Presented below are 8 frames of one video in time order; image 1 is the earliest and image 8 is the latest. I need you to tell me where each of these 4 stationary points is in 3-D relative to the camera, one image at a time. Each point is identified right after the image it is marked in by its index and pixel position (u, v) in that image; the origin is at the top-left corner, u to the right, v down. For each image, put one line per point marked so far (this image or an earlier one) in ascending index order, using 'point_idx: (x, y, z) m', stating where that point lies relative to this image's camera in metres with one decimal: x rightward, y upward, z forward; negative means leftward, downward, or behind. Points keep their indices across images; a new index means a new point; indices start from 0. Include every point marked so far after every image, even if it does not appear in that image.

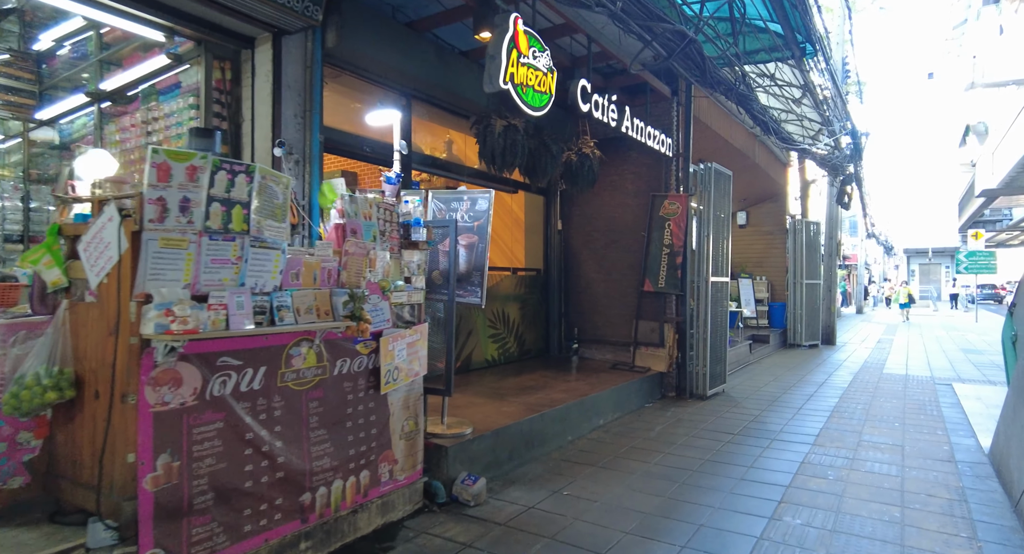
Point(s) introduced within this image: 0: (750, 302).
0: (+5.9, -0.6, +15.9) m
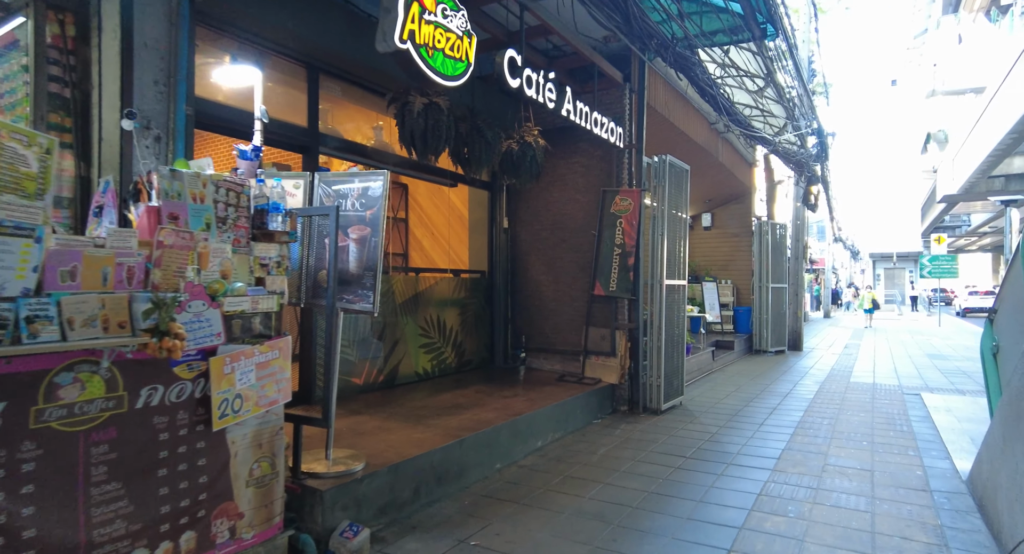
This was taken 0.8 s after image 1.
0: (+4.8, -0.7, +15.4) m
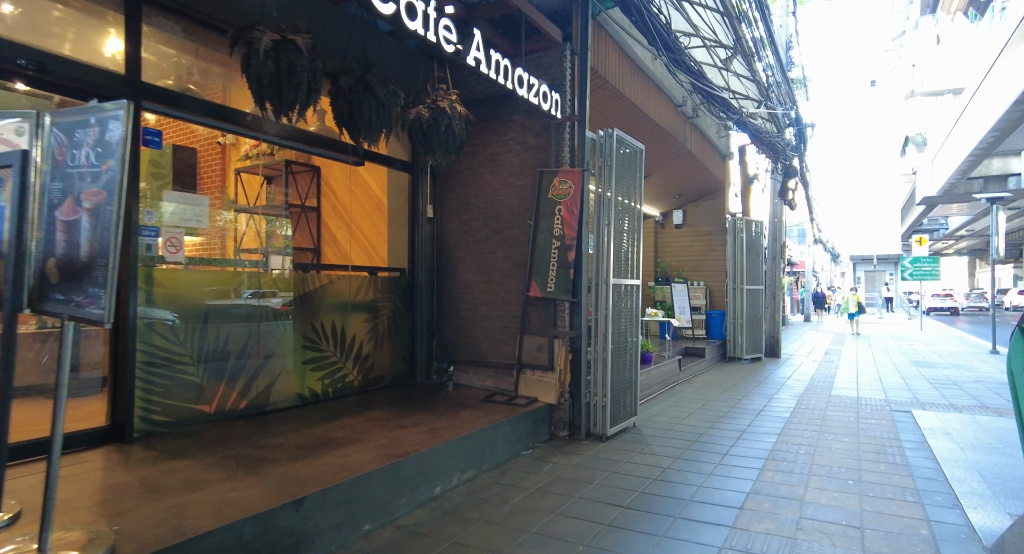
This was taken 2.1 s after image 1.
0: (+3.8, -0.7, +14.1) m
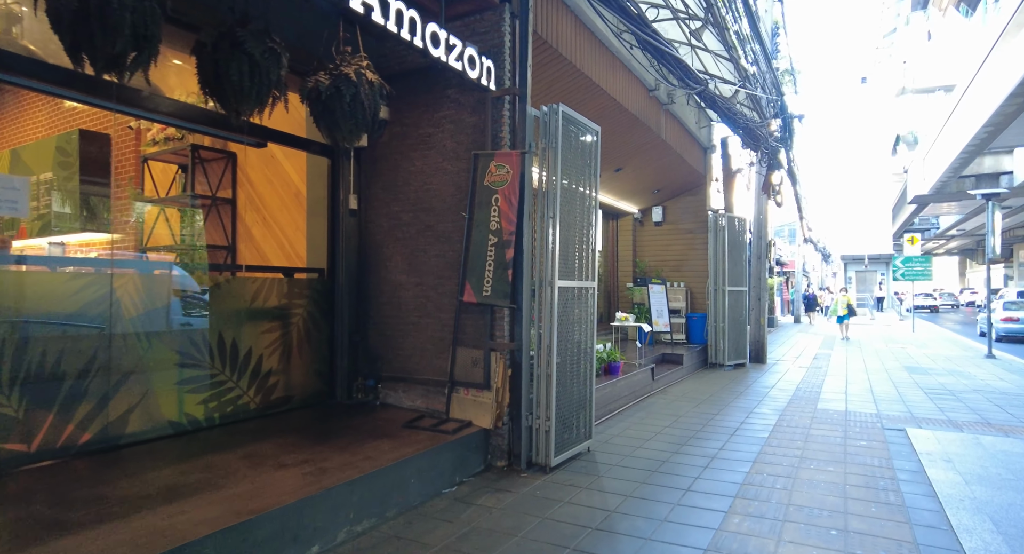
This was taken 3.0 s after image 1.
0: (+3.1, -0.7, +13.2) m
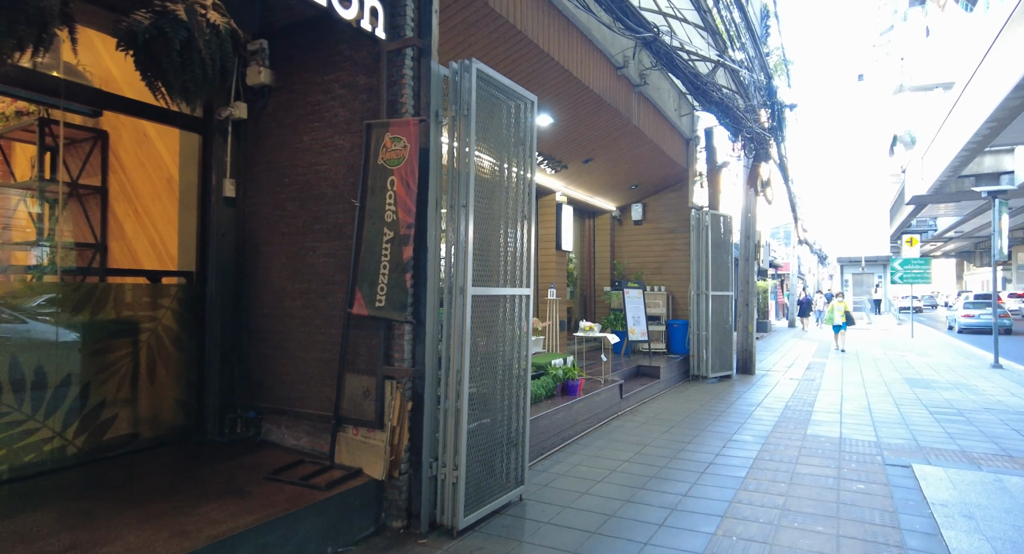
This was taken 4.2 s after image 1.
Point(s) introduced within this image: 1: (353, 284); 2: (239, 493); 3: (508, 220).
0: (+2.4, -0.8, +12.0) m
1: (-1.1, 0.0, +4.4) m
2: (-1.7, -1.3, +4.0) m
3: (0.0, +0.4, +5.0) m
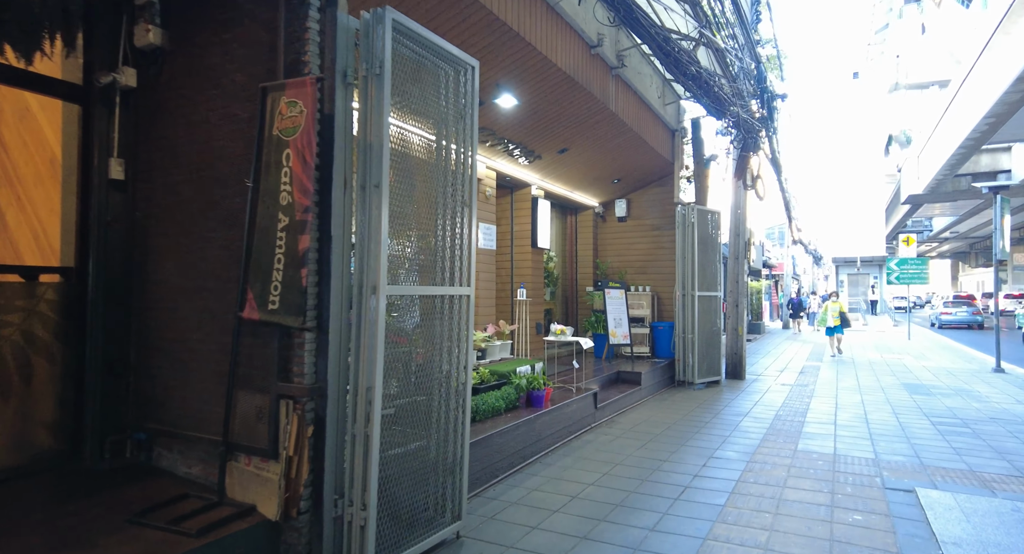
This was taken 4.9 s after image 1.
0: (+1.9, -0.8, +11.2) m
1: (-1.5, 0.0, +3.7) m
2: (-2.1, -1.3, +3.2) m
3: (-0.4, +0.5, +4.2) m
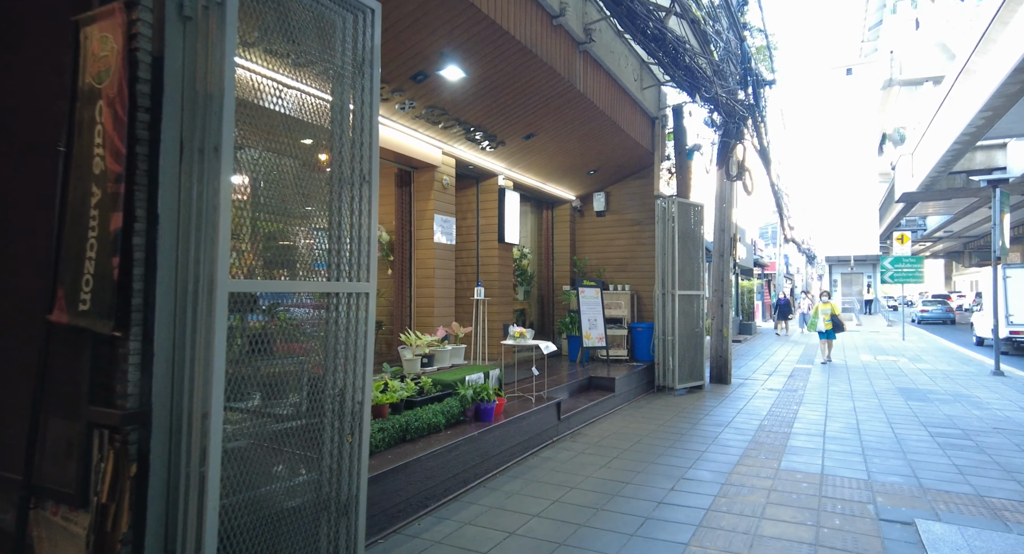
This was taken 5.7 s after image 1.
0: (+1.4, -0.7, +10.4) m
1: (-2.0, 0.0, +2.8) m
2: (-2.6, -1.3, +2.4) m
3: (-0.9, +0.5, +3.4) m
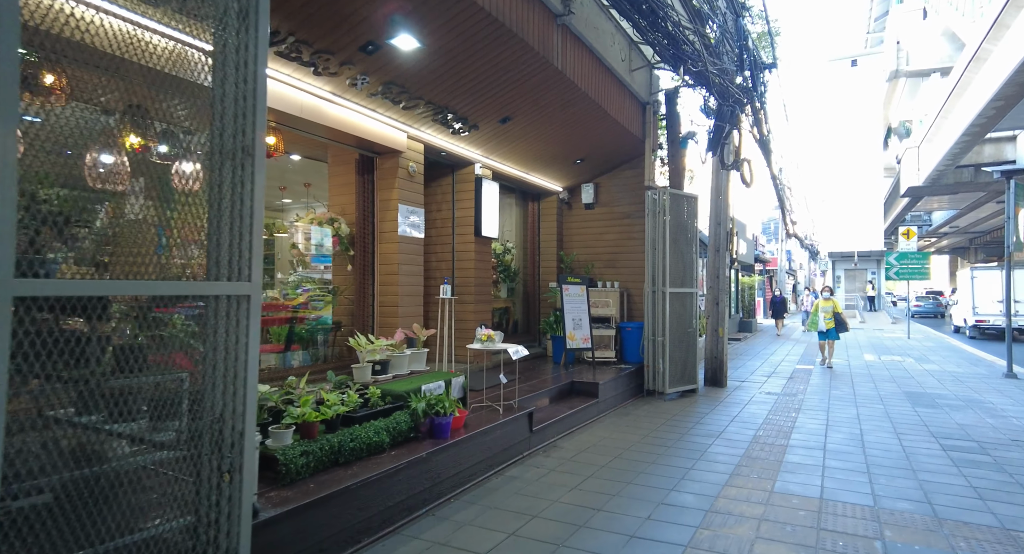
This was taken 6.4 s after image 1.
0: (+1.0, -0.7, +9.7) m
1: (-2.4, 0.0, +2.1) m
2: (-3.0, -1.3, +1.7) m
3: (-1.3, +0.5, +2.7) m
